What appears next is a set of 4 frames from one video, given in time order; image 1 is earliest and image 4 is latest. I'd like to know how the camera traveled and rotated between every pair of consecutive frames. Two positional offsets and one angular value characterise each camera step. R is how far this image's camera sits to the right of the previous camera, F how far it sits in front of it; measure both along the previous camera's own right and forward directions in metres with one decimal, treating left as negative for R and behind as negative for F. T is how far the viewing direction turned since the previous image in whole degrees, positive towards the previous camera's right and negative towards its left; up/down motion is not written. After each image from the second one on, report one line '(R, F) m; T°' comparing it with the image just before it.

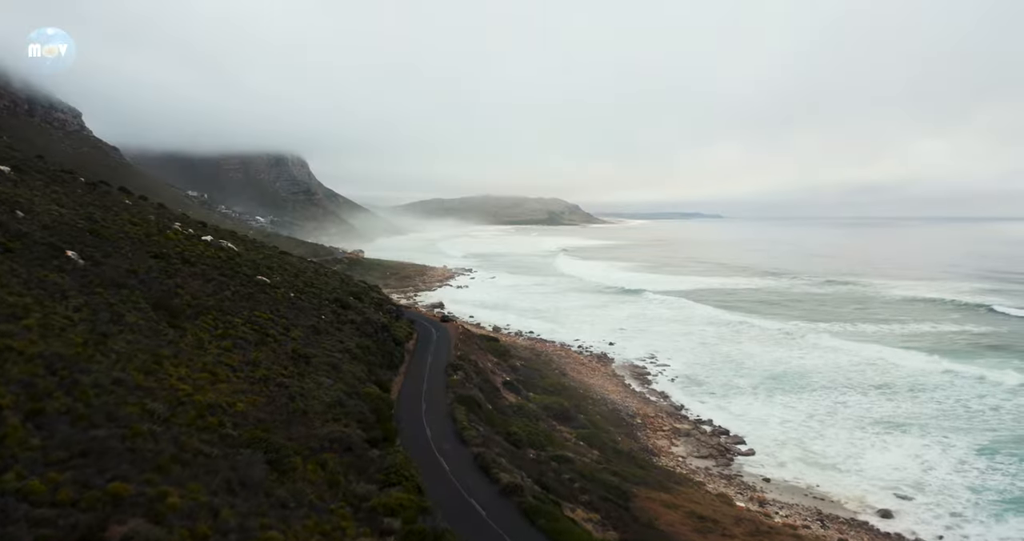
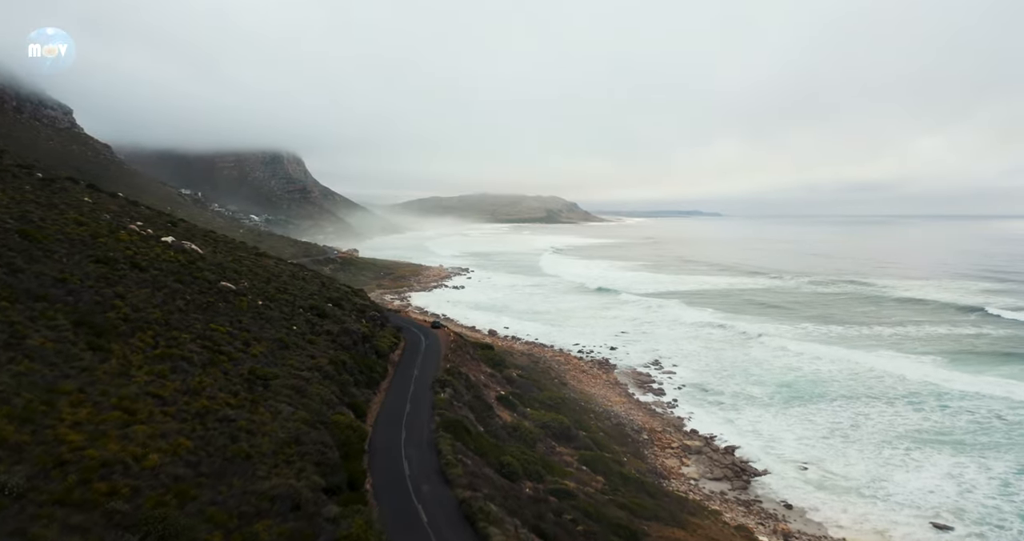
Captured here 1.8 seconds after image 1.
(+0.2, +2.1) m; 0°
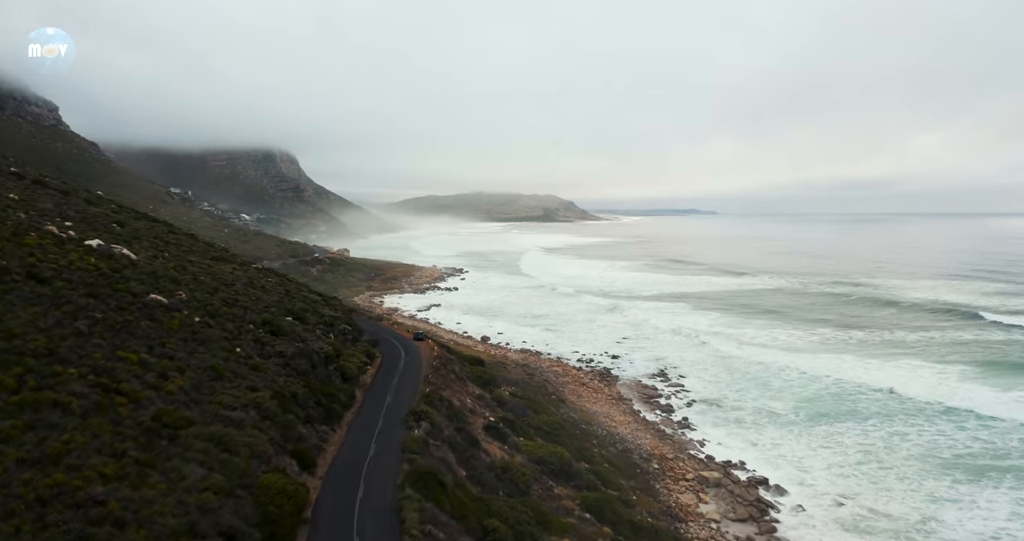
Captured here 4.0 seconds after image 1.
(+0.3, +3.0) m; 0°
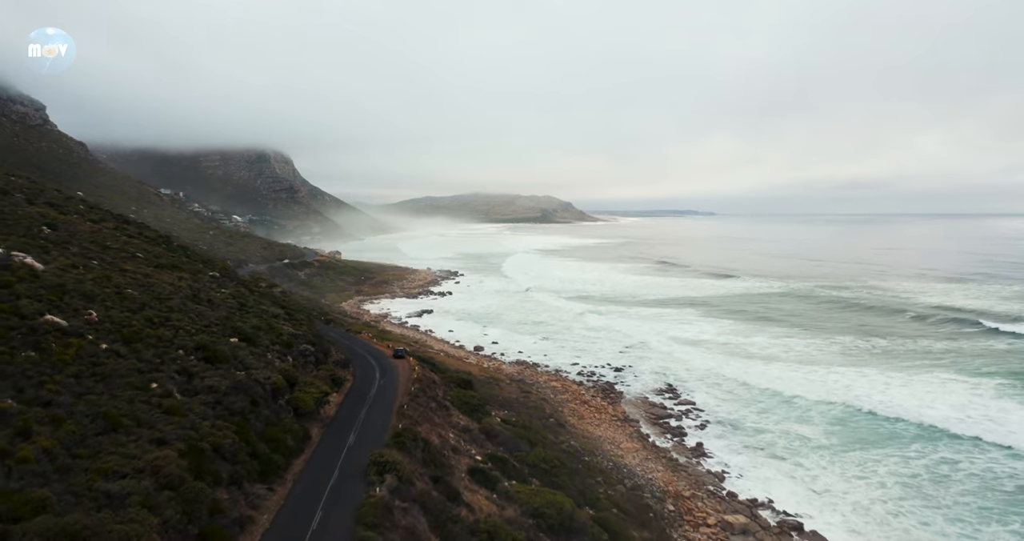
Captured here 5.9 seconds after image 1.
(+0.3, +3.0) m; 0°
